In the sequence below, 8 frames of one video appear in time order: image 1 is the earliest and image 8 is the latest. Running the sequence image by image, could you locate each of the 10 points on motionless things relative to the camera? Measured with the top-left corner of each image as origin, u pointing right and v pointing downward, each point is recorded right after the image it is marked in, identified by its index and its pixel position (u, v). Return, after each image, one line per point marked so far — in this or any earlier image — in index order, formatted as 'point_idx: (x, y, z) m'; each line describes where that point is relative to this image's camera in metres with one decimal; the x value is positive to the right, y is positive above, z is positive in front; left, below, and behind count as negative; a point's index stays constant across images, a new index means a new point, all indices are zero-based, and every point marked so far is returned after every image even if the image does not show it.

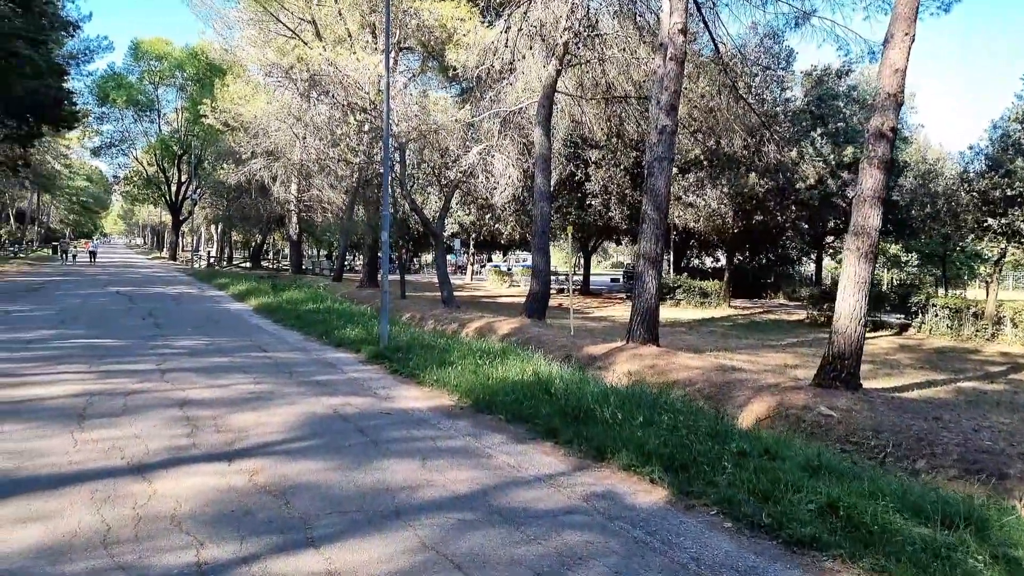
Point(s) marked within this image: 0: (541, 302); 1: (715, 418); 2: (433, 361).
0: (+0.8, -0.3, +17.8) m
1: (+1.9, -1.2, +6.6) m
2: (-0.9, -0.9, +8.3) m
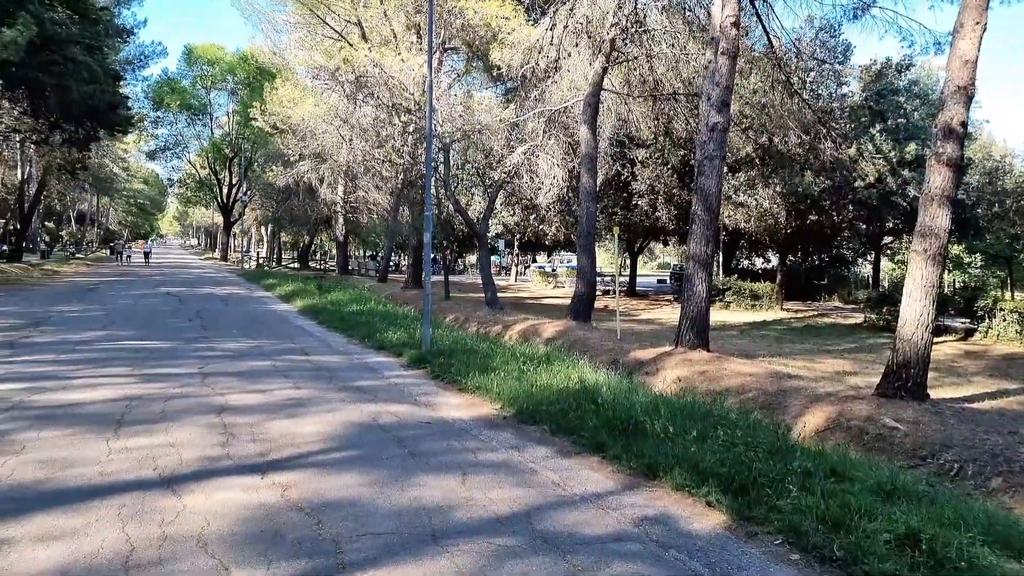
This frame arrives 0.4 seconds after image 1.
0: (+1.8, -0.4, +17.4) m
1: (+2.3, -1.2, +6.2) m
2: (-0.4, -0.9, +8.1) m
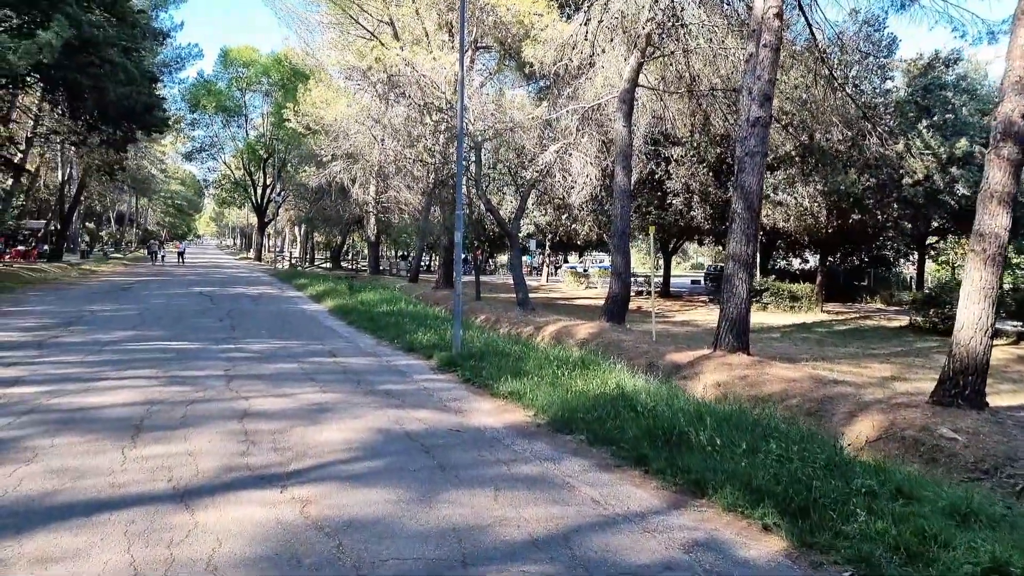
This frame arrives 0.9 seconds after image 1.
0: (+2.6, -0.4, +17.0) m
1: (+2.6, -1.3, +5.8) m
2: (0.0, -0.9, +7.8) m
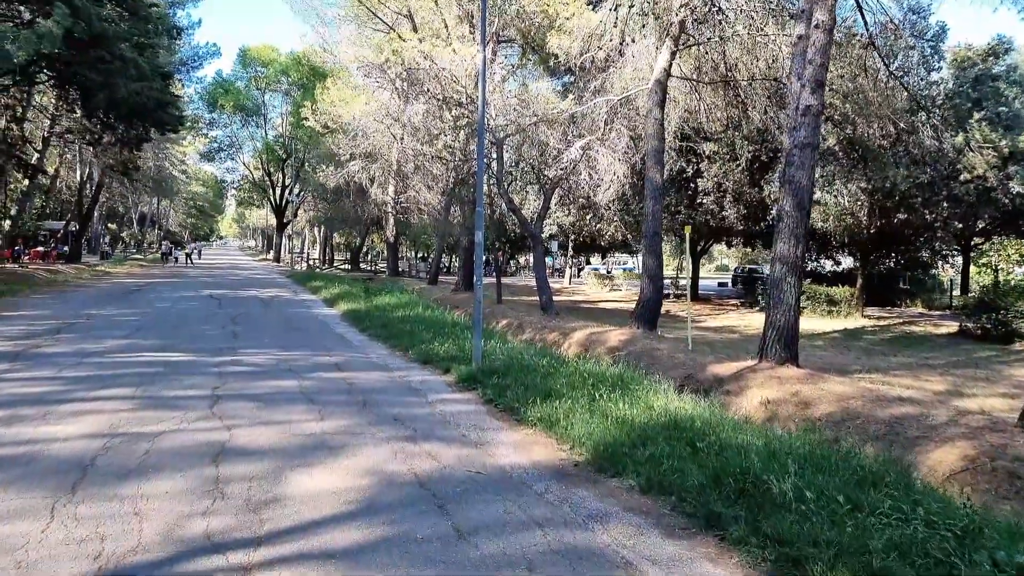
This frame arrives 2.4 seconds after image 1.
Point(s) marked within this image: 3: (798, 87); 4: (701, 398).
0: (+3.2, -0.5, +15.9) m
1: (+2.8, -1.3, +4.7) m
2: (+0.2, -1.0, +6.8) m
3: (+4.7, +3.3, +11.8) m
4: (+2.2, -1.3, +8.2) m
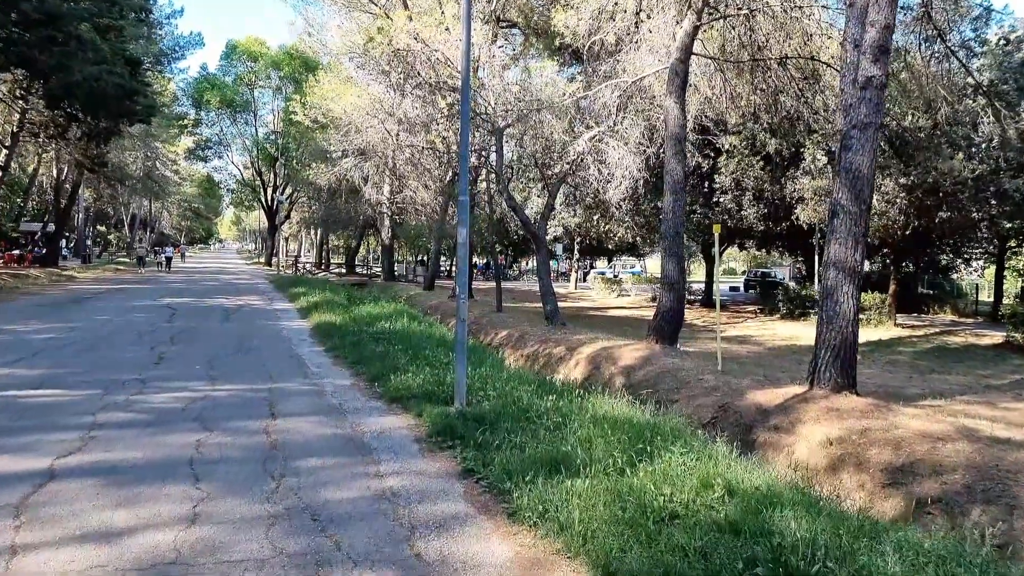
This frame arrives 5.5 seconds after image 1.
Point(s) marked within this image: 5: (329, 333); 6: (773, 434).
0: (+3.1, -0.7, +13.8) m
1: (+2.7, -1.4, +2.6) m
2: (+0.2, -1.1, +4.7) m
3: (+4.7, +3.2, +9.7) m
4: (+2.1, -1.4, +6.1) m
5: (-3.0, -0.7, +11.6) m
6: (+3.0, -1.7, +8.1) m
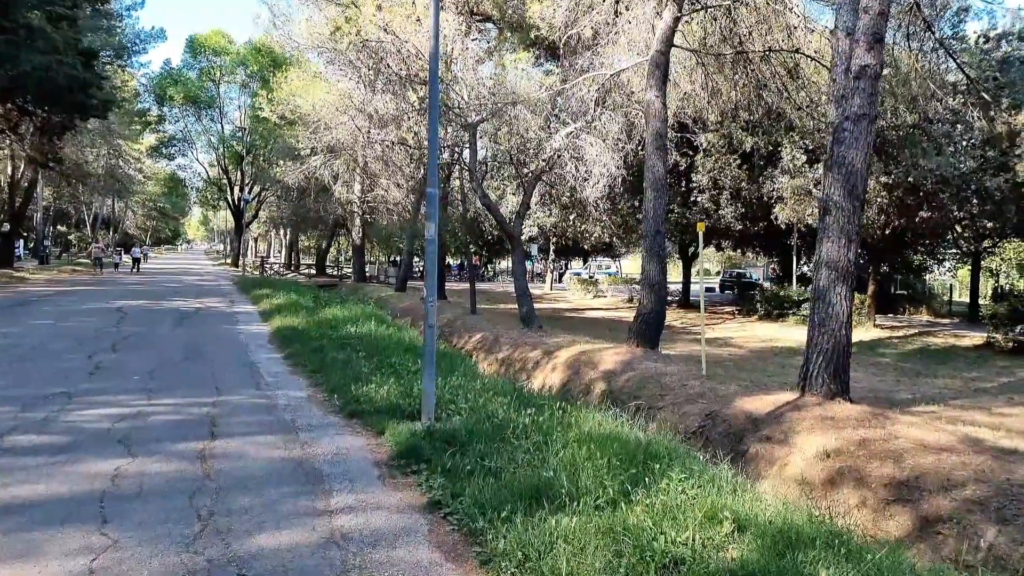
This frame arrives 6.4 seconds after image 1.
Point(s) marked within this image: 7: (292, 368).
0: (+2.7, -0.7, +13.2) m
1: (+2.6, -1.5, +2.0) m
2: (0.0, -1.1, +4.0) m
3: (+4.3, +3.2, +9.2) m
4: (+1.9, -1.4, +5.5) m
5: (-3.4, -0.8, +10.9) m
6: (+2.7, -1.7, +7.5) m
7: (-2.7, -1.0, +8.8) m
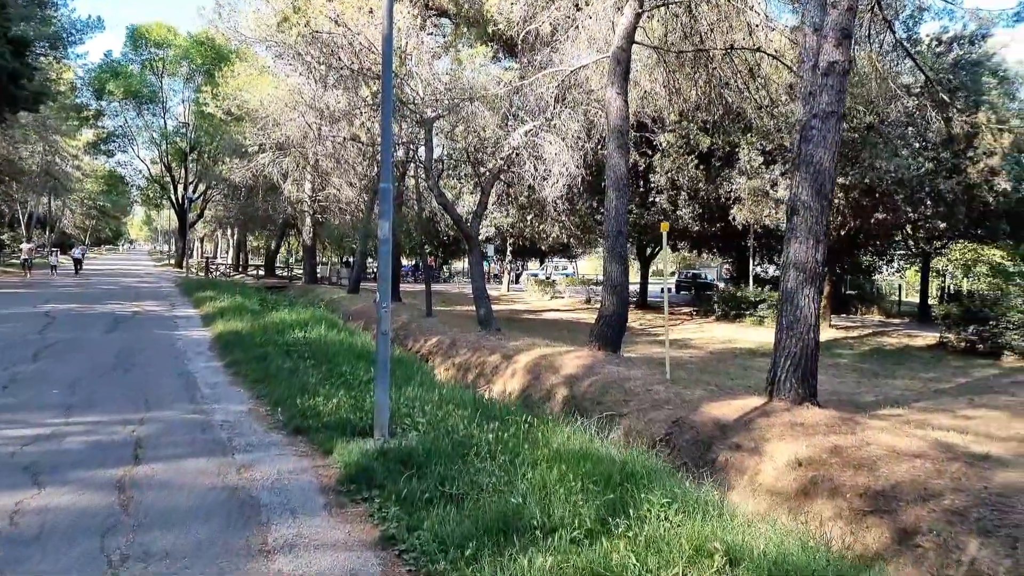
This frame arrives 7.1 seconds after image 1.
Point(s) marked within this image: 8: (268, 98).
0: (+1.9, -0.7, +12.9) m
1: (+2.6, -1.5, +1.7) m
2: (-0.2, -1.1, +3.6) m
3: (+3.8, +3.1, +9.0) m
4: (+1.6, -1.4, +5.1) m
5: (-3.9, -0.8, +10.2) m
6: (+2.3, -1.7, +7.2) m
7: (-3.2, -1.0, +8.2) m
8: (-6.7, +5.2, +19.0) m
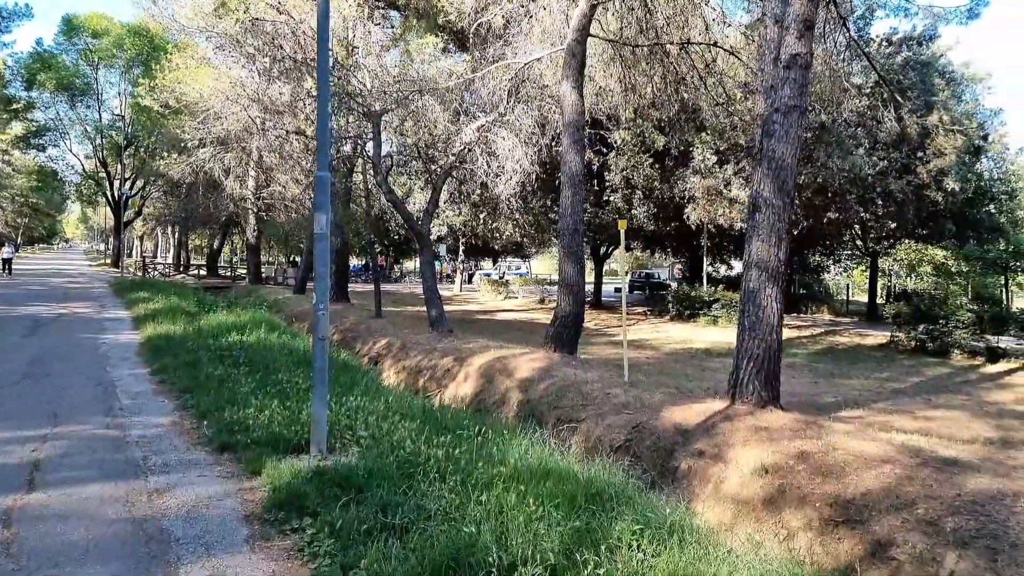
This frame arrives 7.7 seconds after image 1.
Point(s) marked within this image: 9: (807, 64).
0: (+1.1, -0.7, +12.5) m
1: (+2.5, -1.5, +1.4) m
2: (-0.4, -1.1, +3.0) m
3: (+3.2, +3.1, +8.7) m
4: (+1.3, -1.4, +4.7) m
5: (-4.6, -0.8, +9.4) m
6: (+1.9, -1.7, +6.9) m
7: (-3.7, -1.0, +7.4) m
8: (-7.9, +5.2, +18.1) m
9: (+3.4, +2.6, +8.3) m
